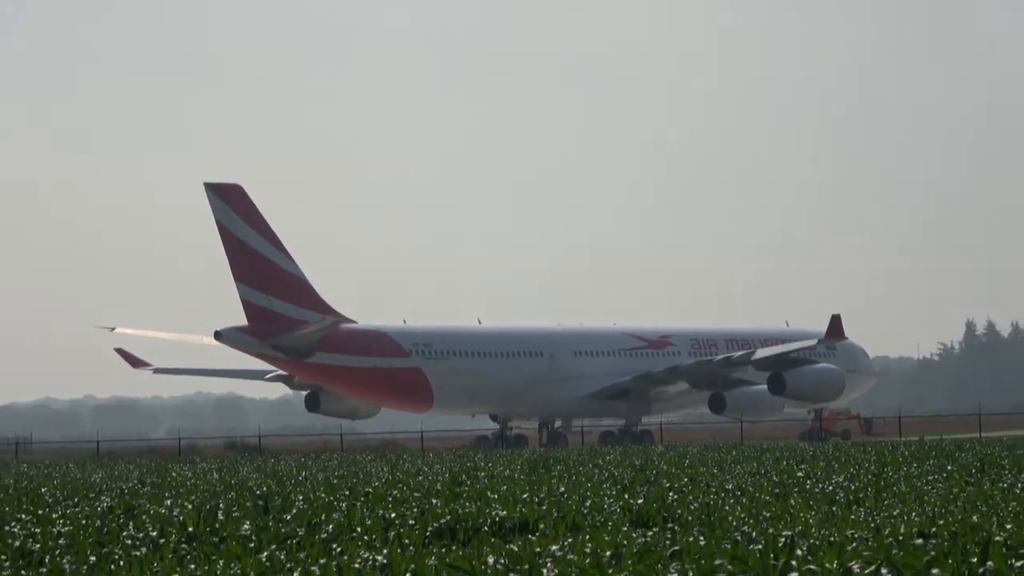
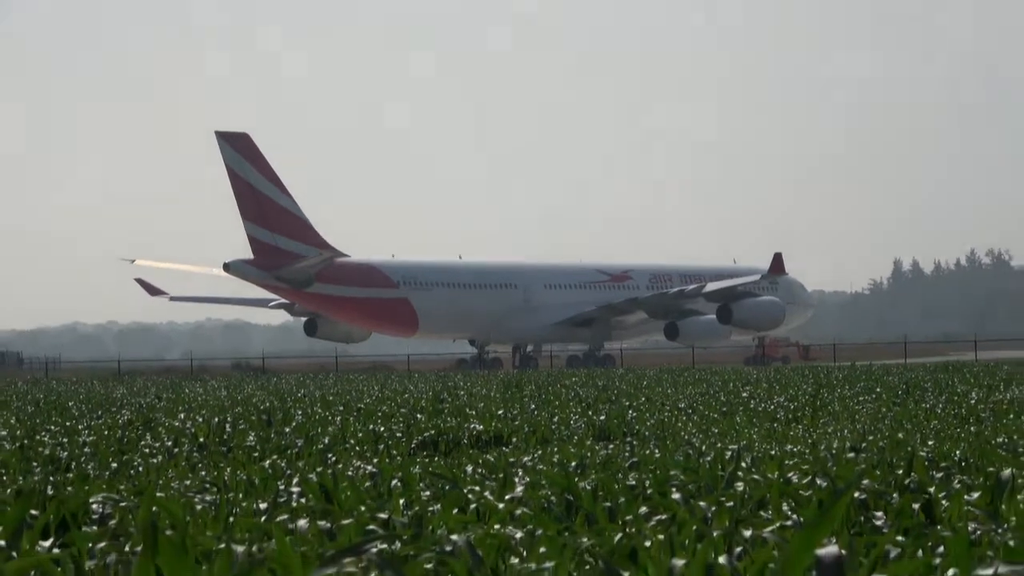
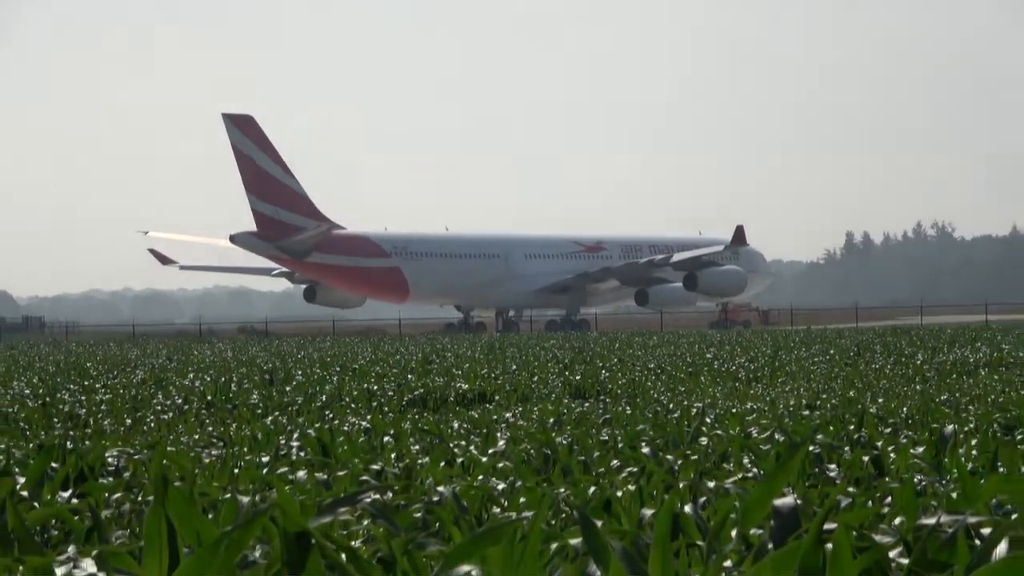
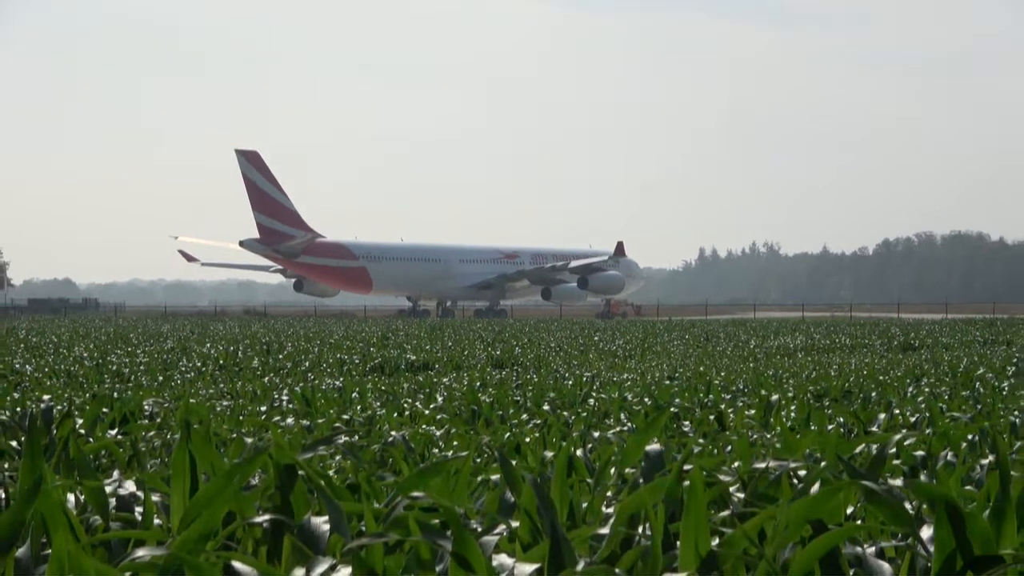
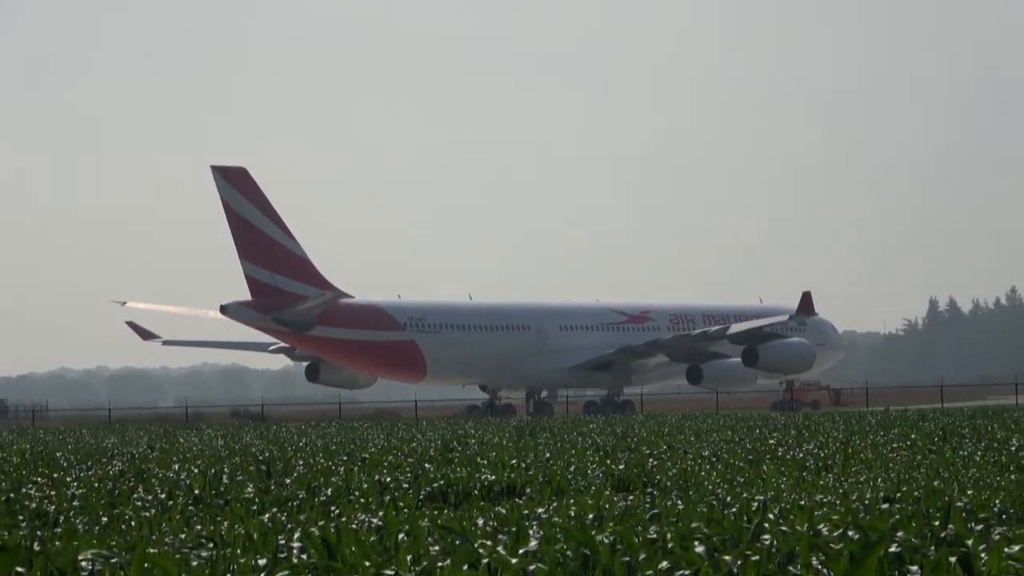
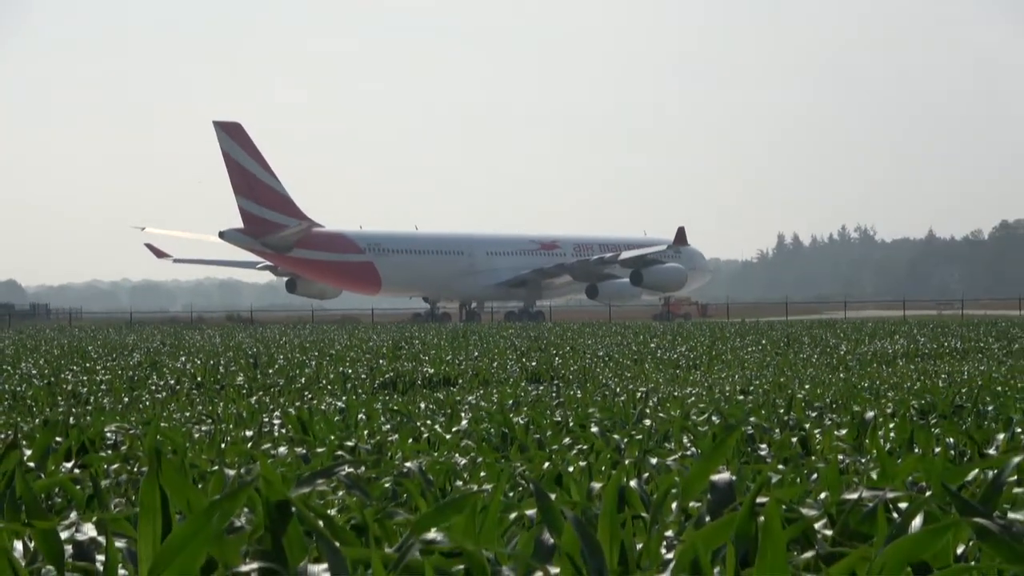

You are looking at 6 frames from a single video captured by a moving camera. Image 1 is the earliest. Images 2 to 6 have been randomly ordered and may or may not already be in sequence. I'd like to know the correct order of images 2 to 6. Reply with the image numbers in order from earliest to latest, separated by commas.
5, 2, 3, 6, 4
